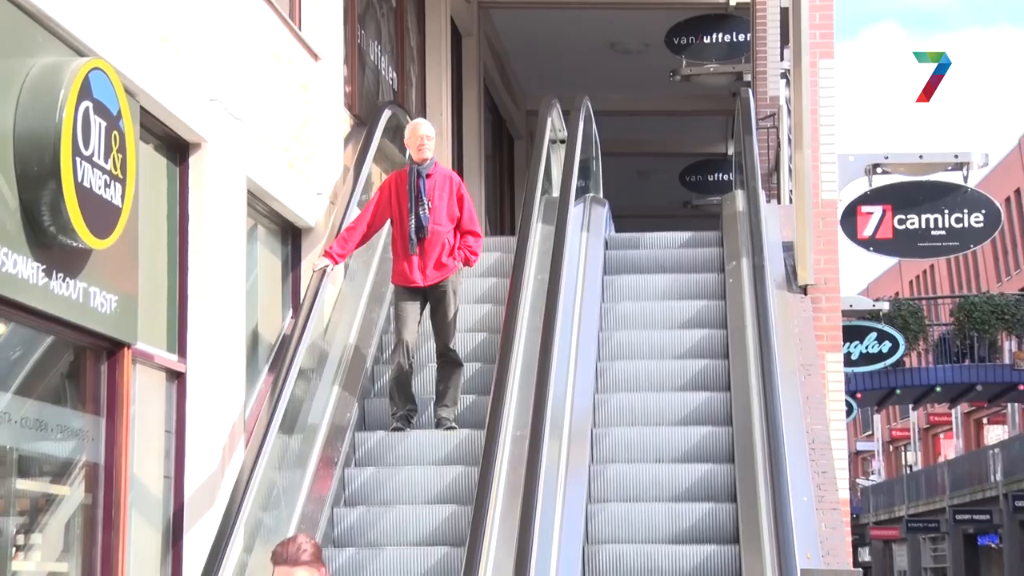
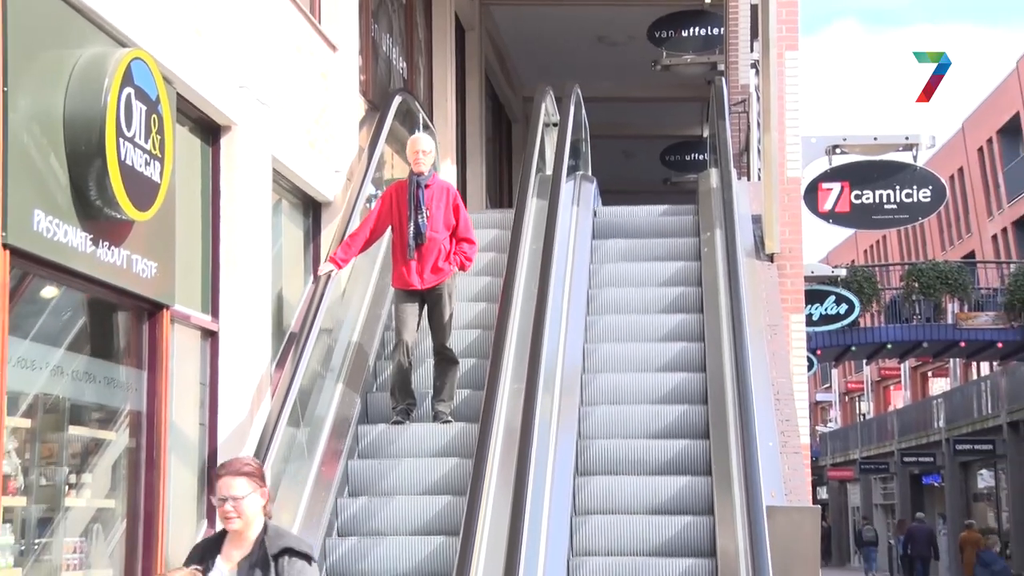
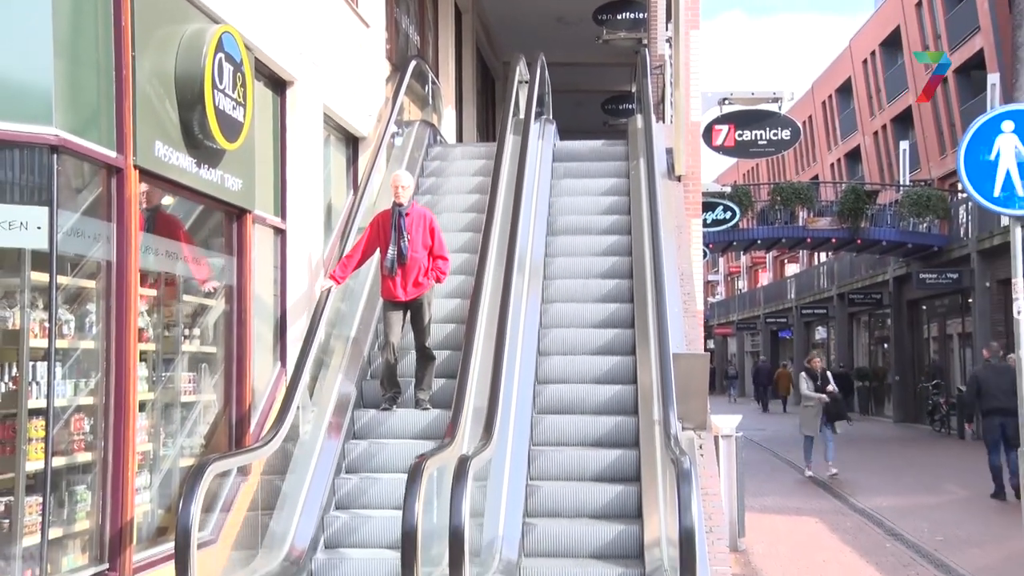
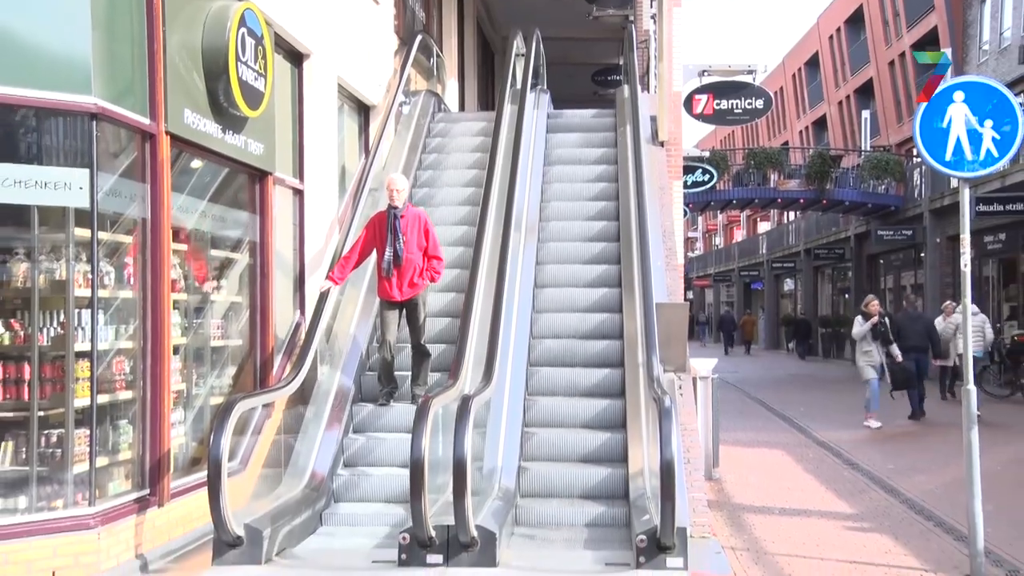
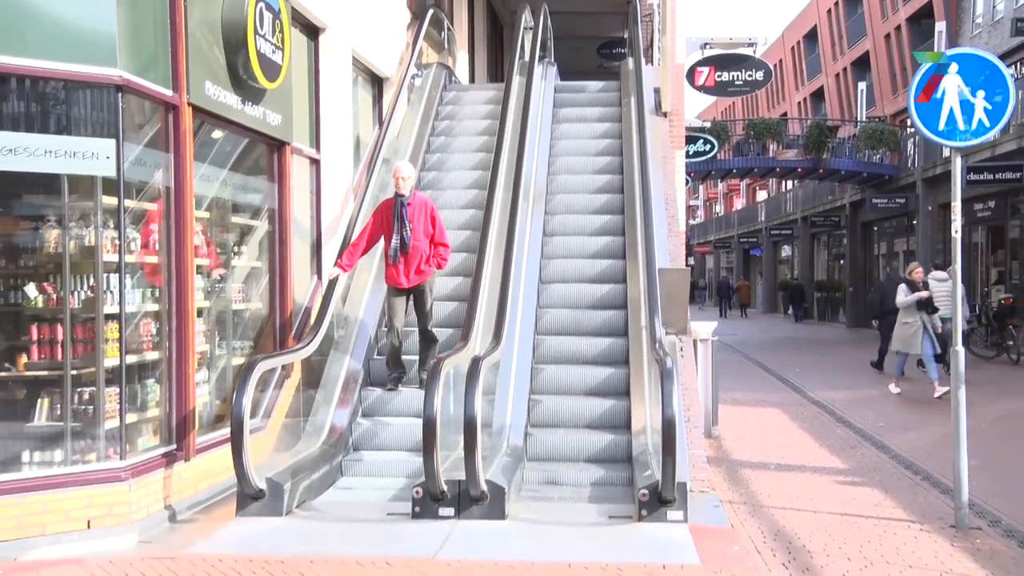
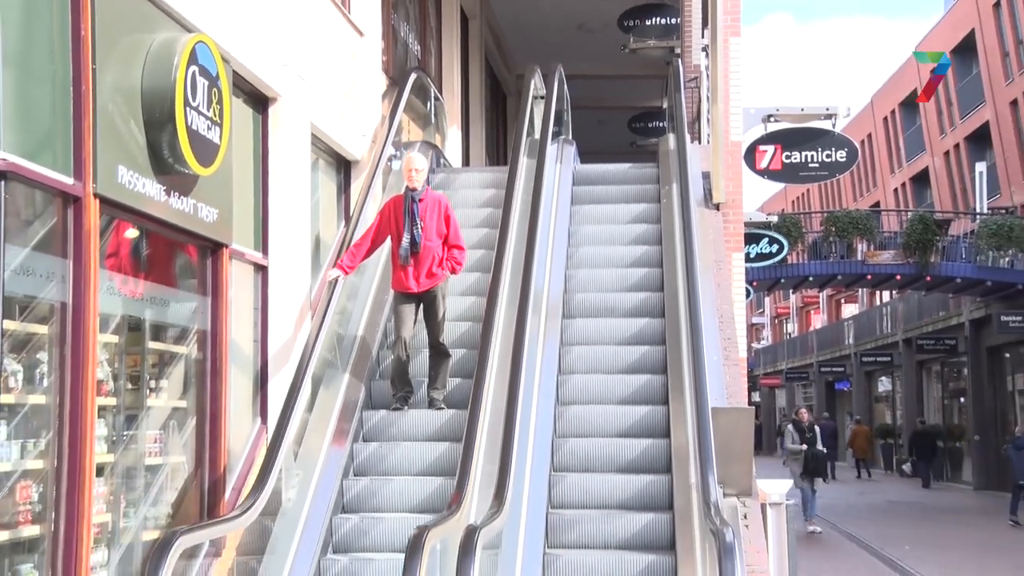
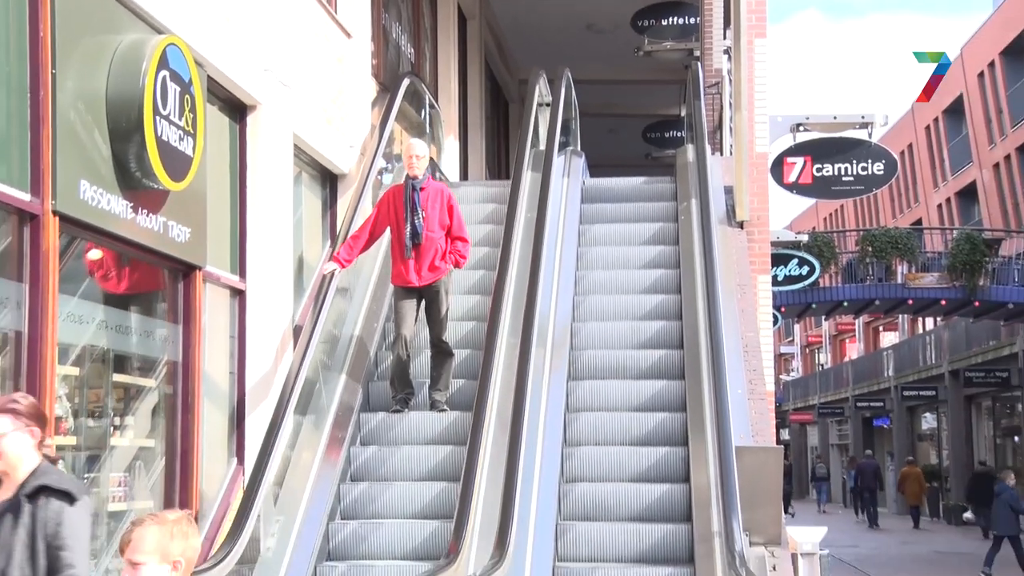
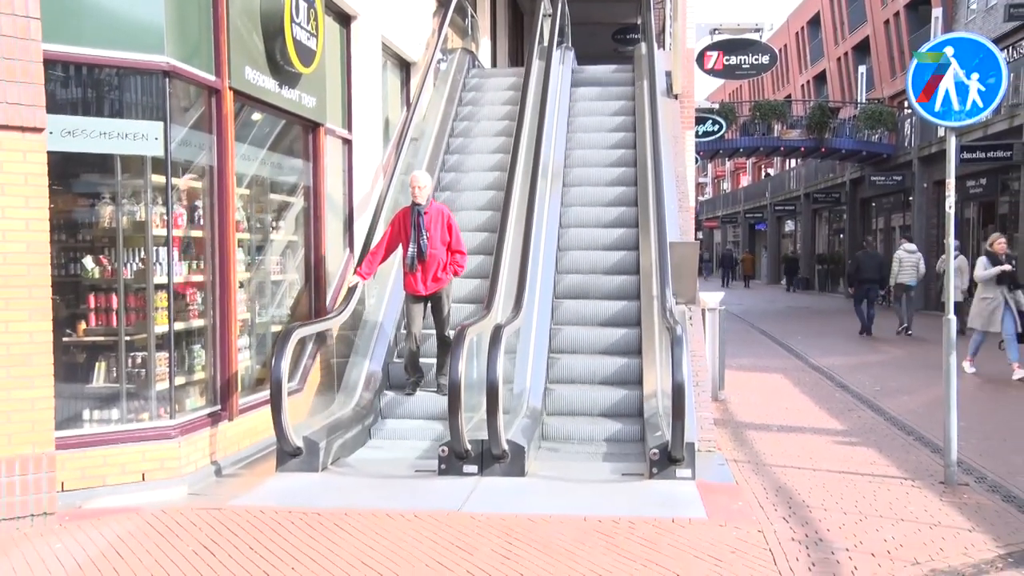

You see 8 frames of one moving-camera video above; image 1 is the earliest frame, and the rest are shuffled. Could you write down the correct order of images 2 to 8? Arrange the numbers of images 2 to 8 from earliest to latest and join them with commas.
2, 7, 6, 3, 4, 5, 8
